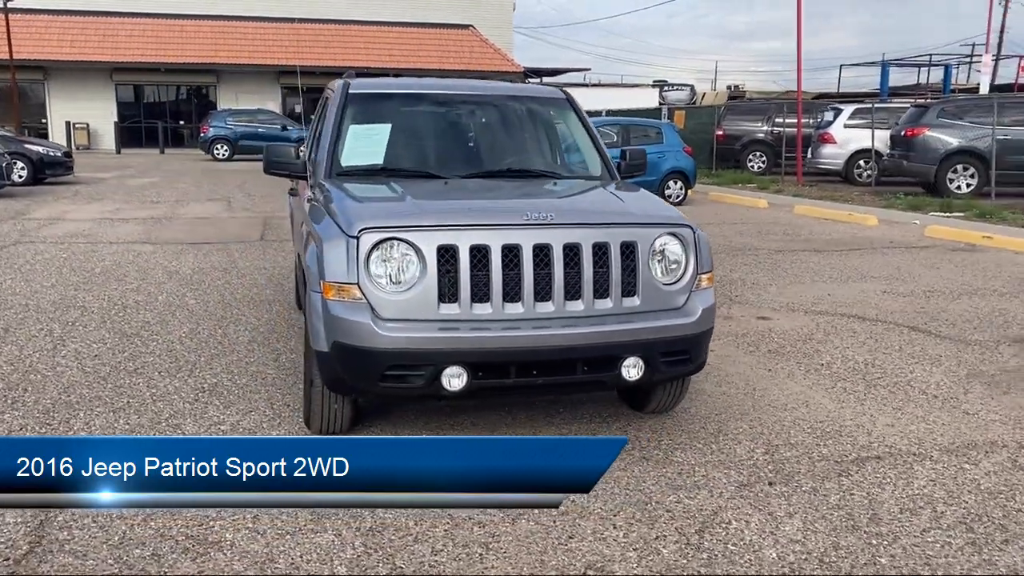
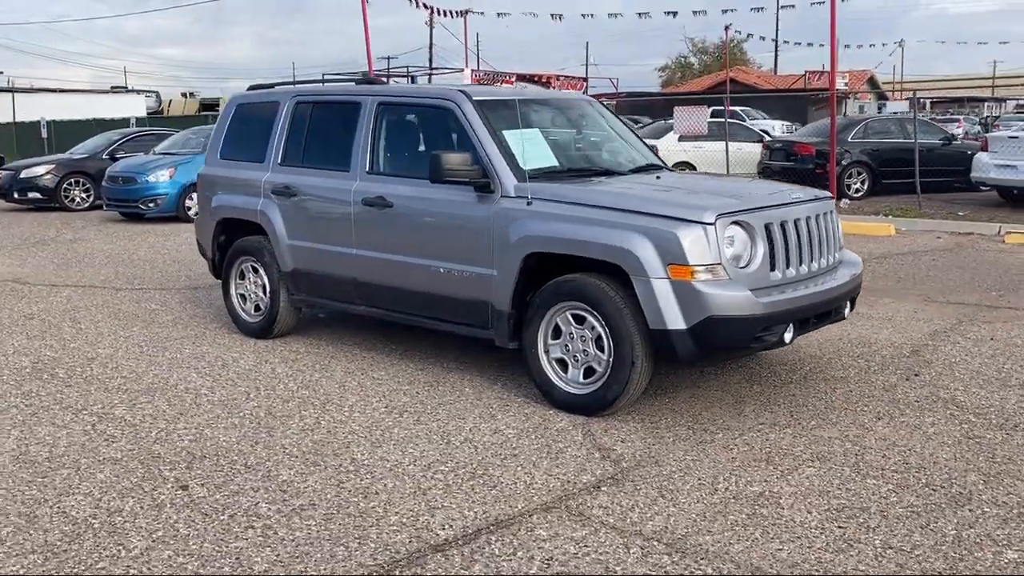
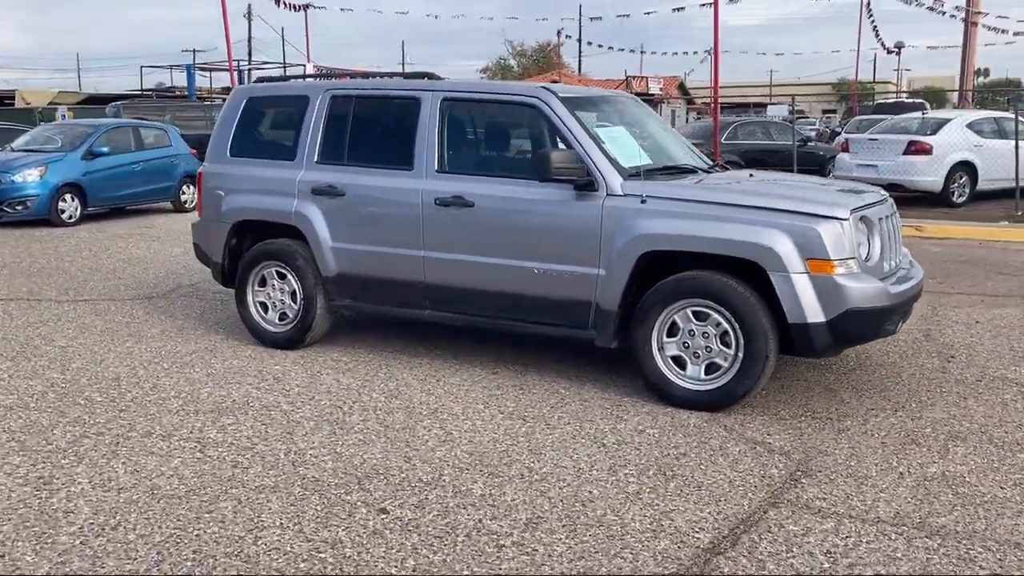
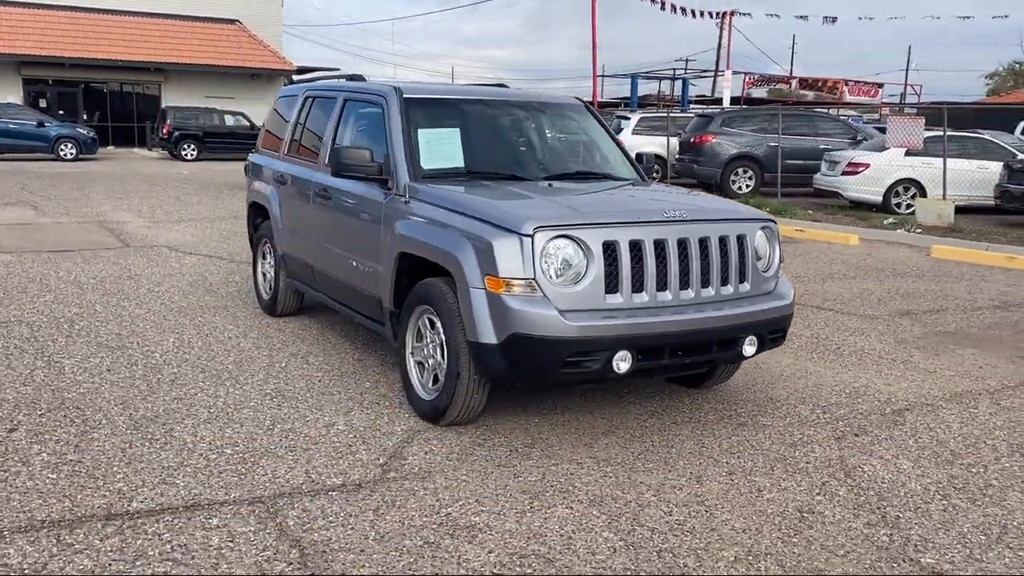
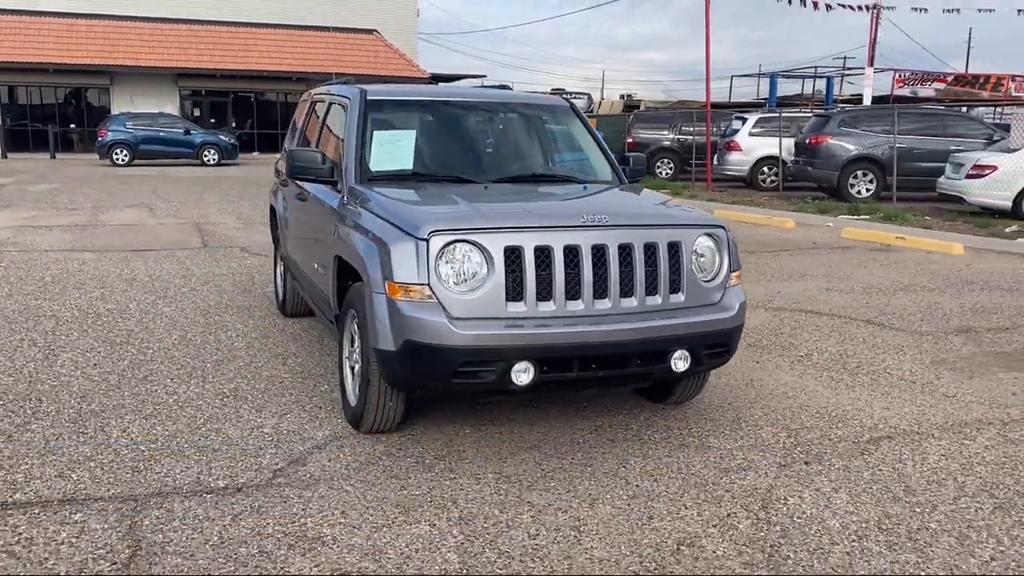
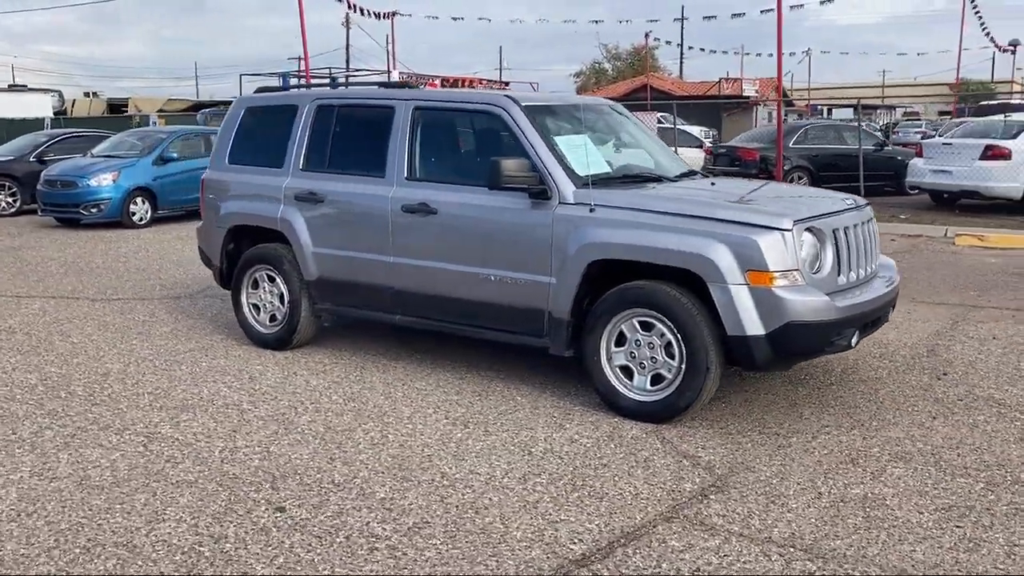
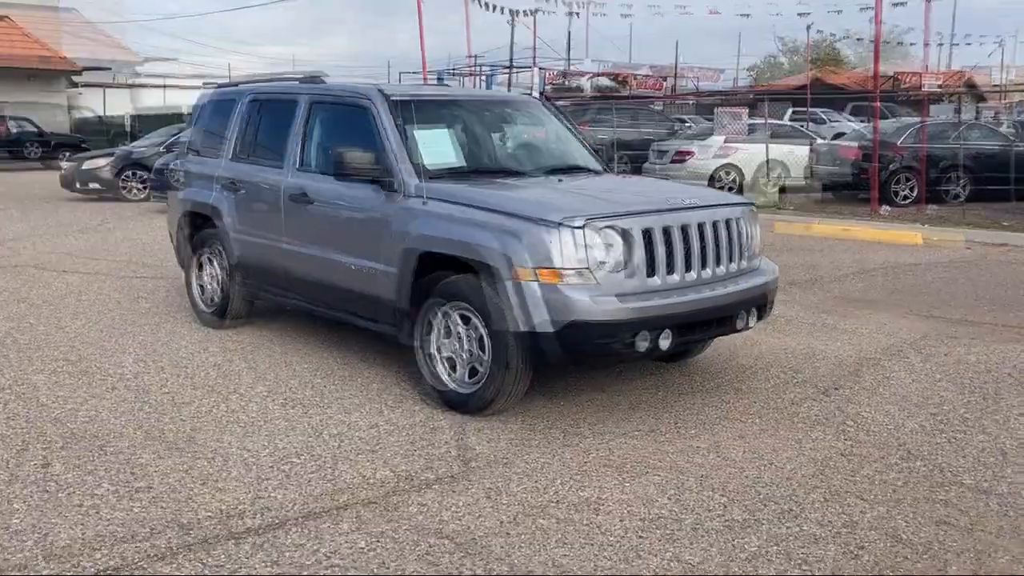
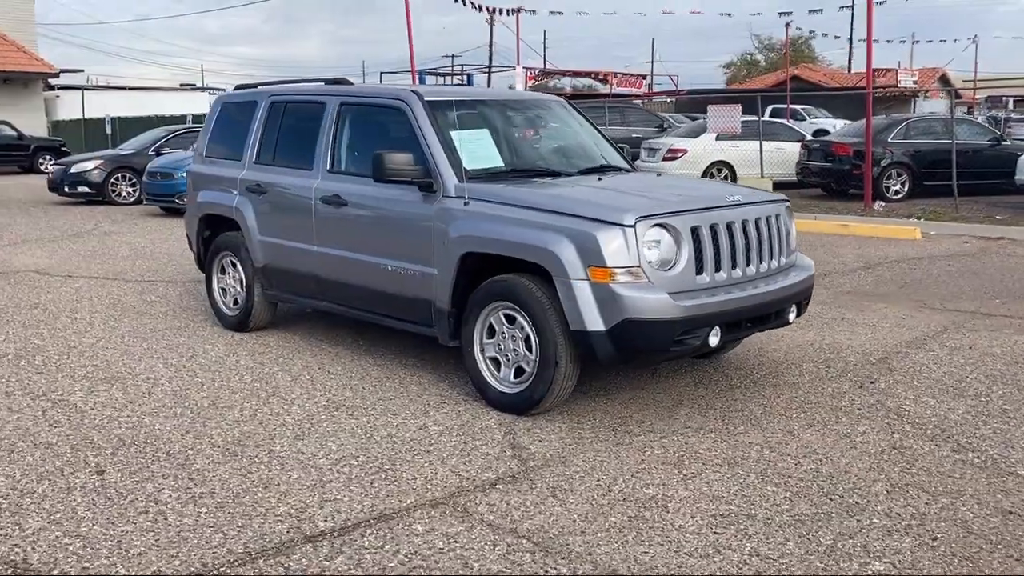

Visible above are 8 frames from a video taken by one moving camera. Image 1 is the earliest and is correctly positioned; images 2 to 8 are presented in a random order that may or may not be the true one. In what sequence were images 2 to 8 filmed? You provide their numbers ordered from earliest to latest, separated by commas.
5, 4, 7, 8, 2, 6, 3
